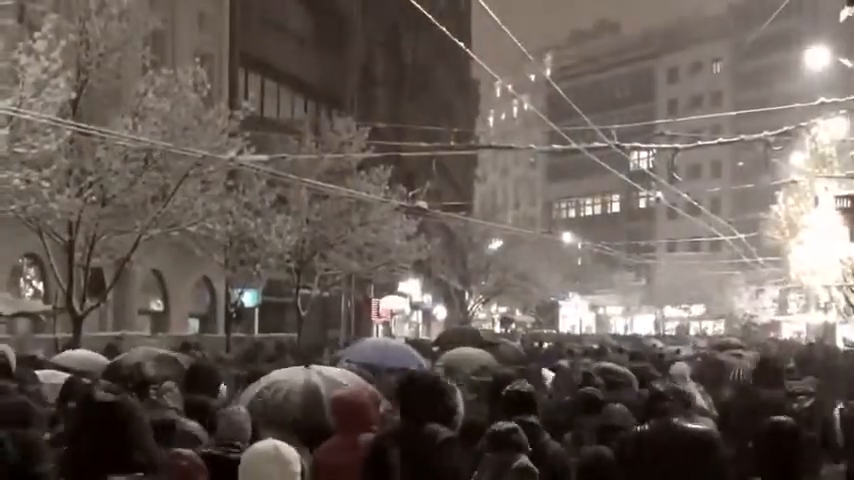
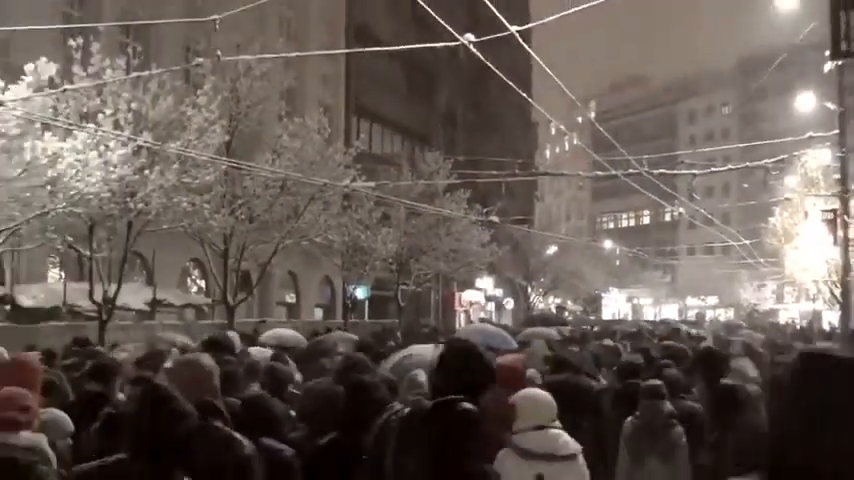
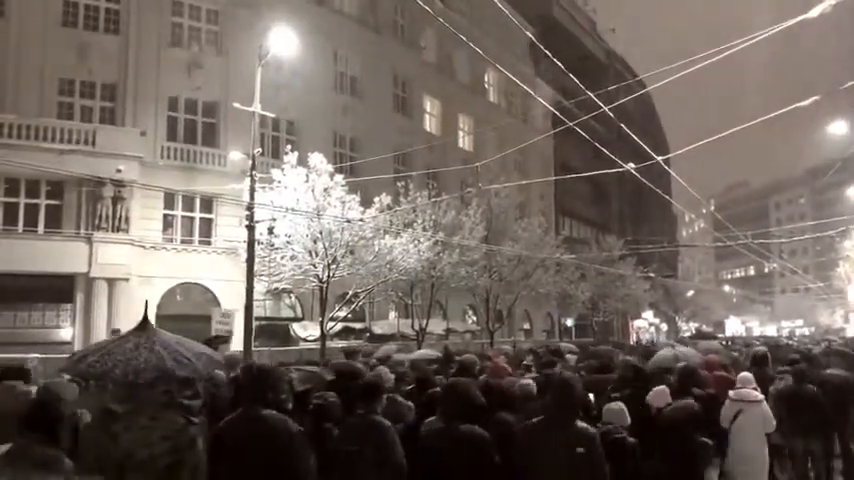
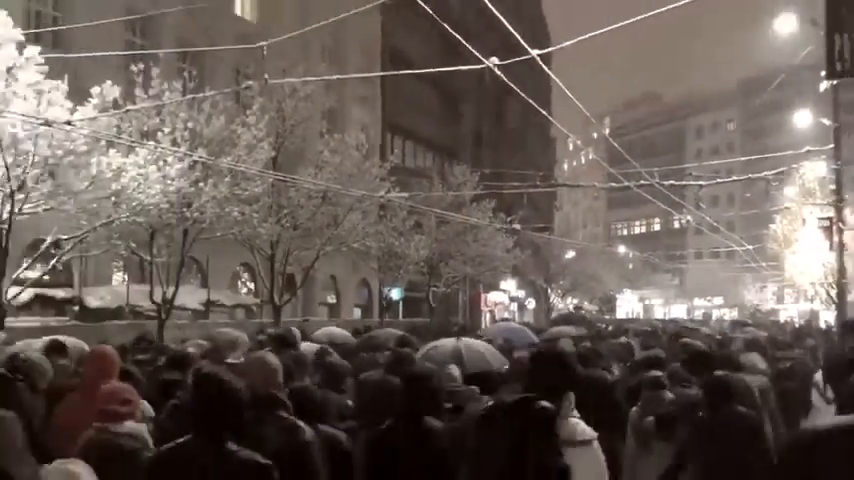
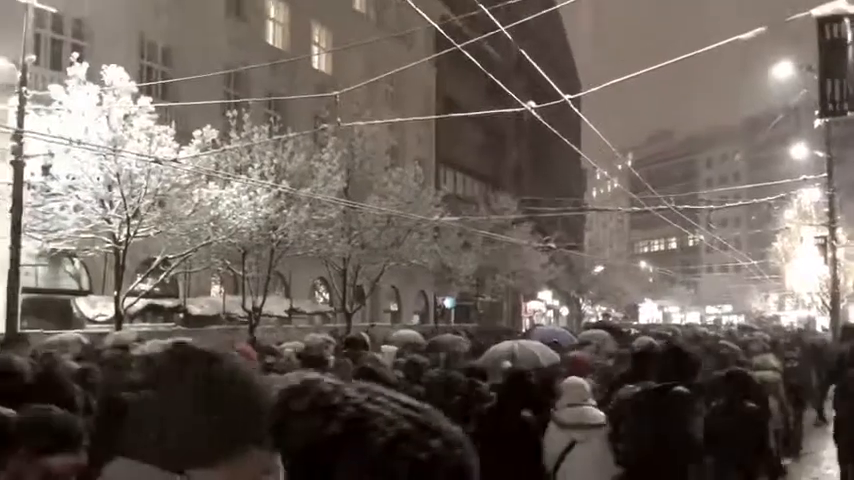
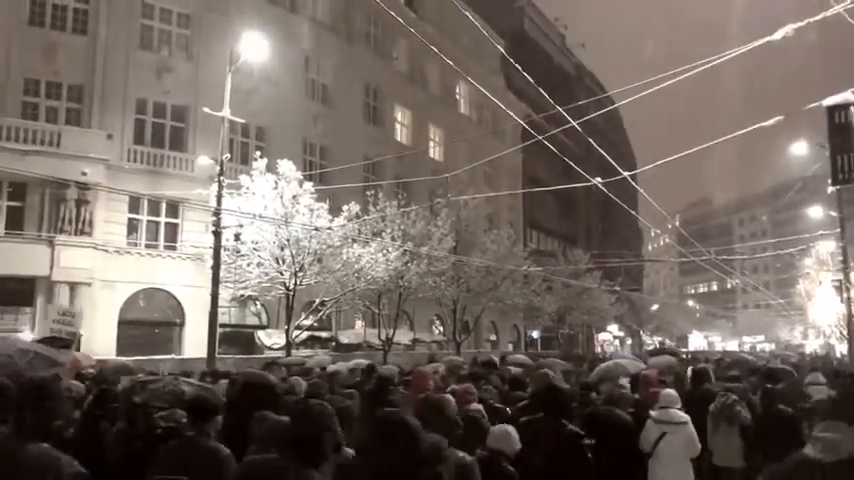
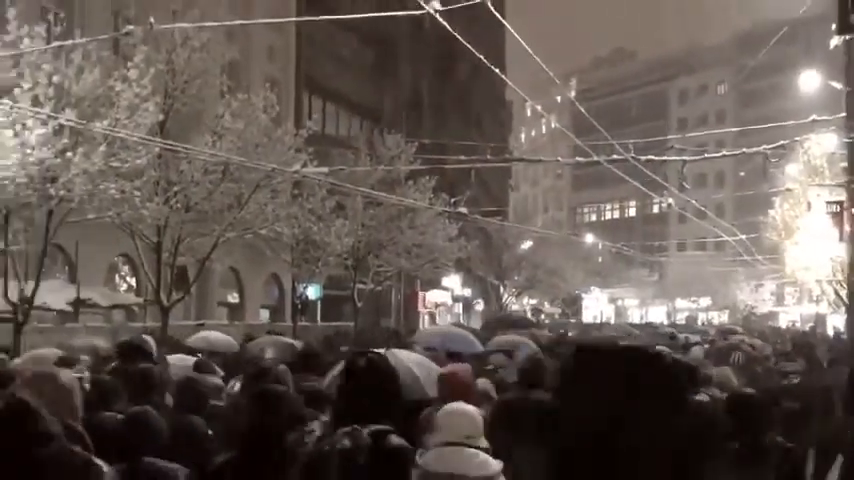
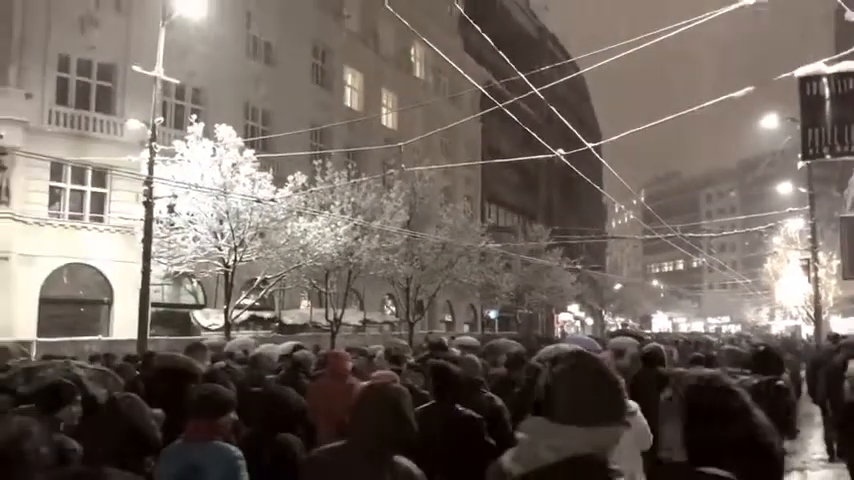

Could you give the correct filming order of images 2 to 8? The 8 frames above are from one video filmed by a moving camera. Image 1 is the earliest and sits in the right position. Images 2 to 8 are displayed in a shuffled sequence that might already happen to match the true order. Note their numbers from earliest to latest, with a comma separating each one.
7, 2, 4, 5, 8, 6, 3
